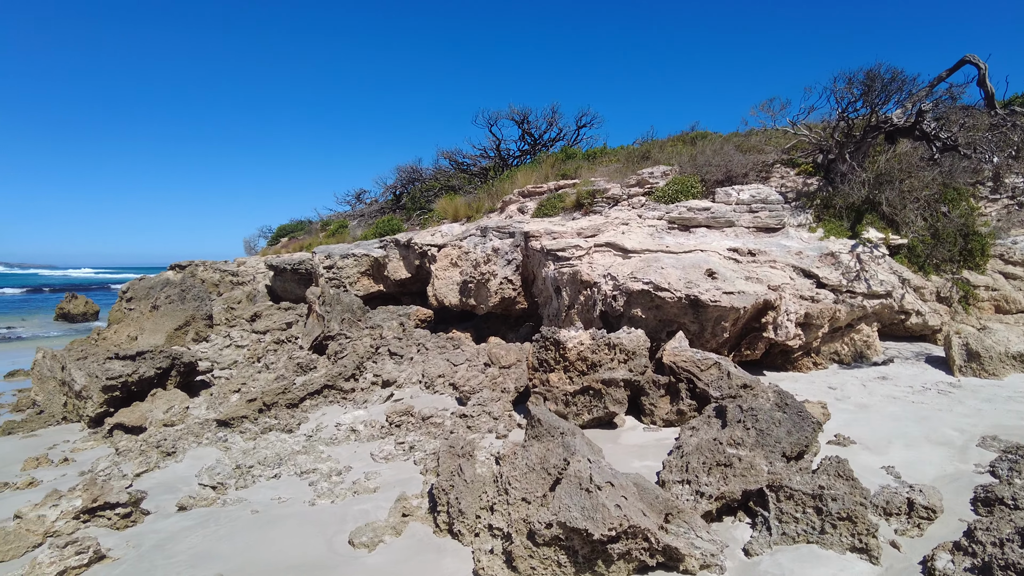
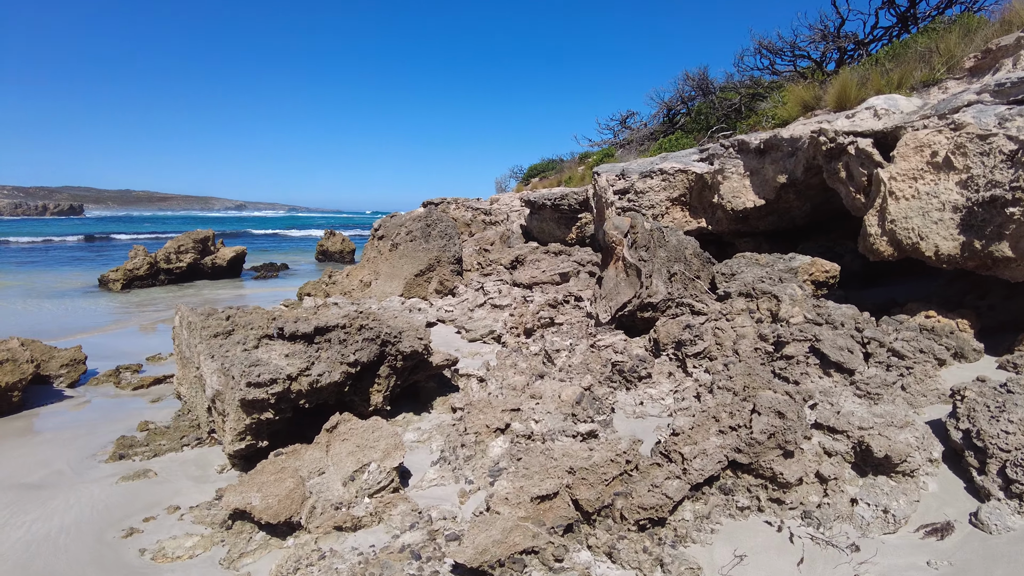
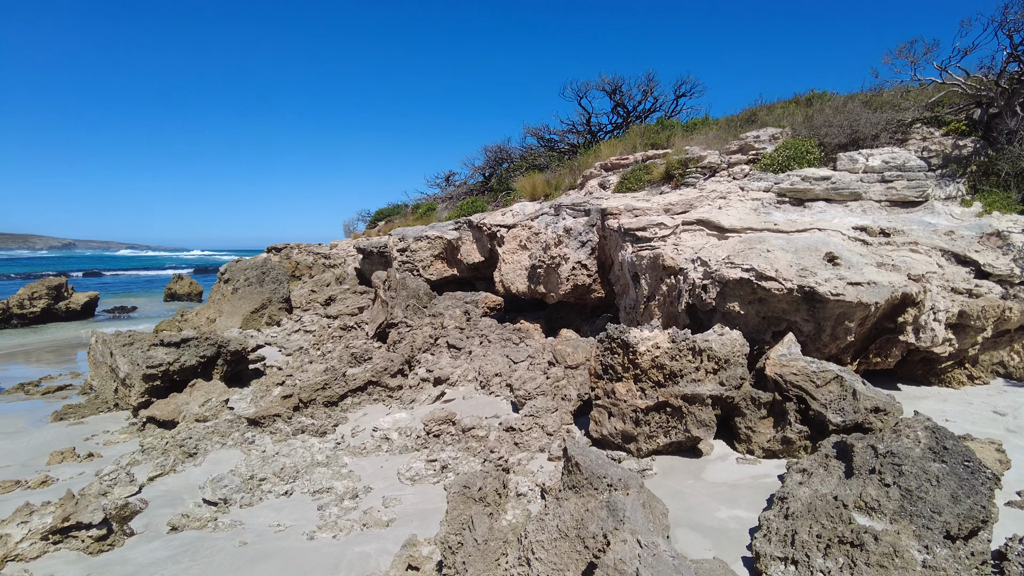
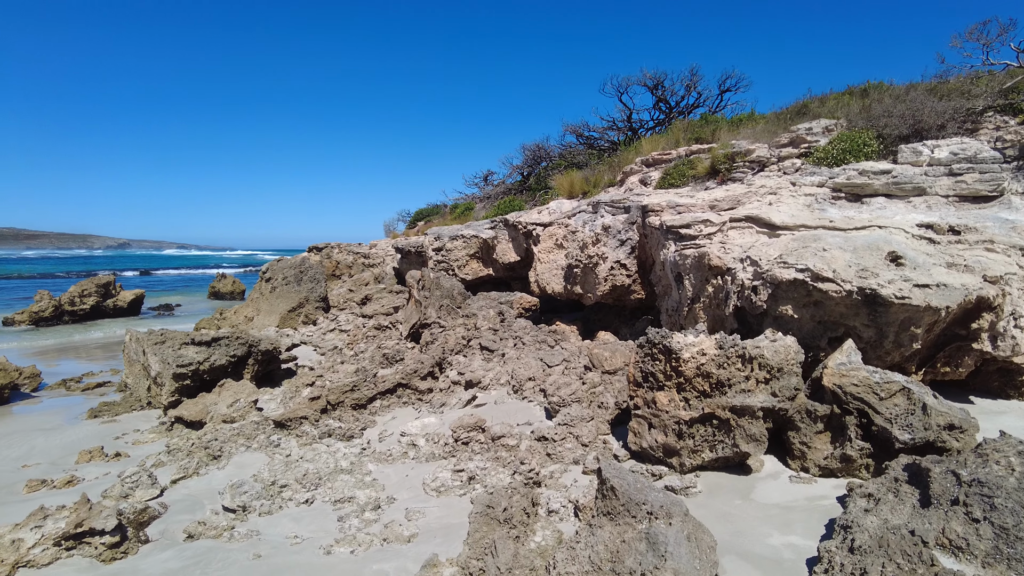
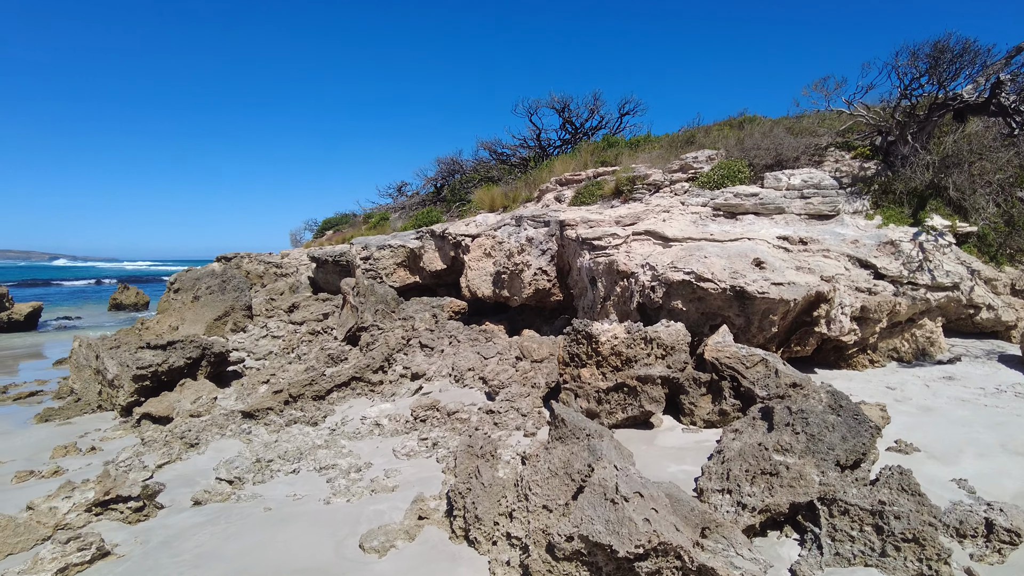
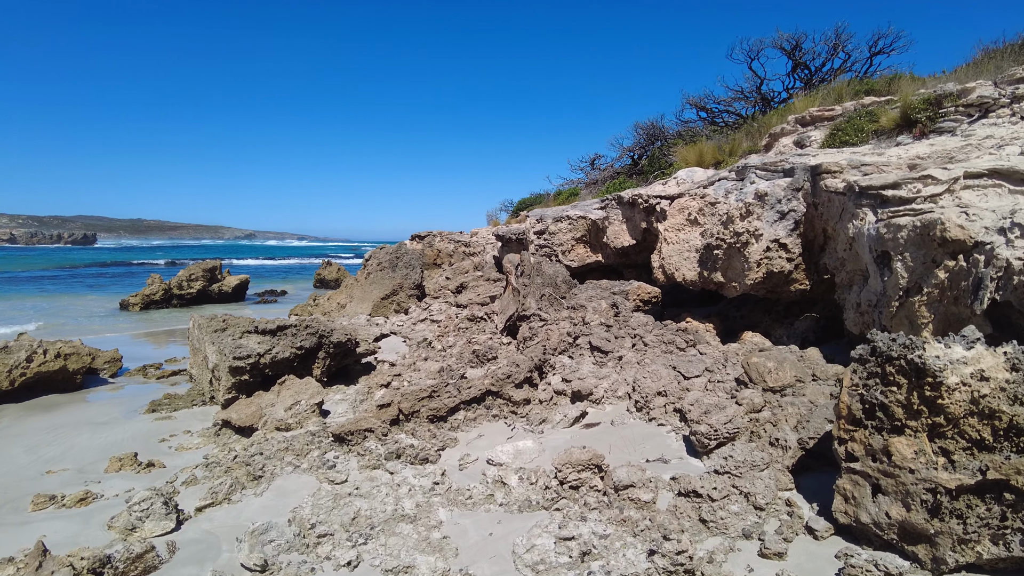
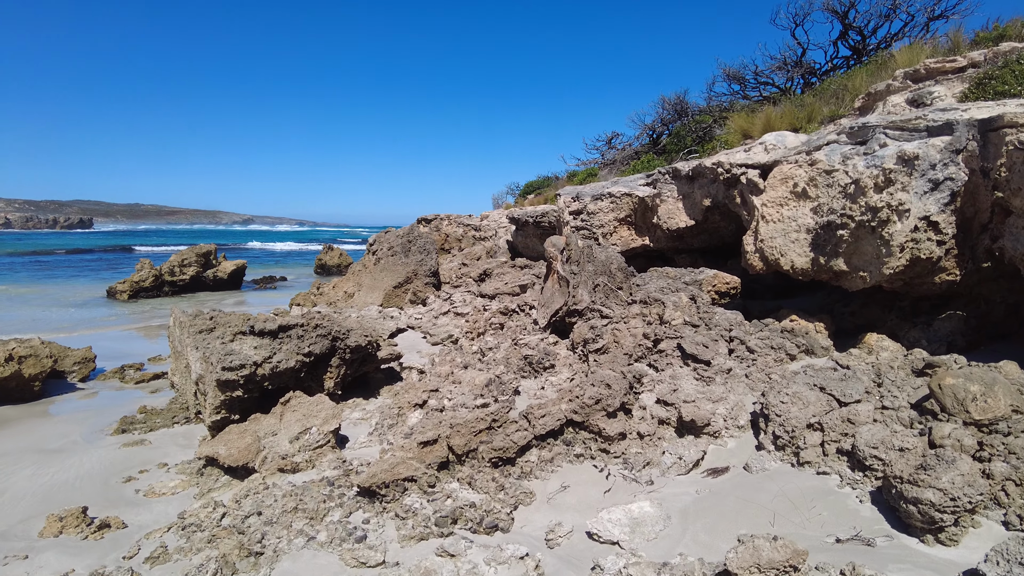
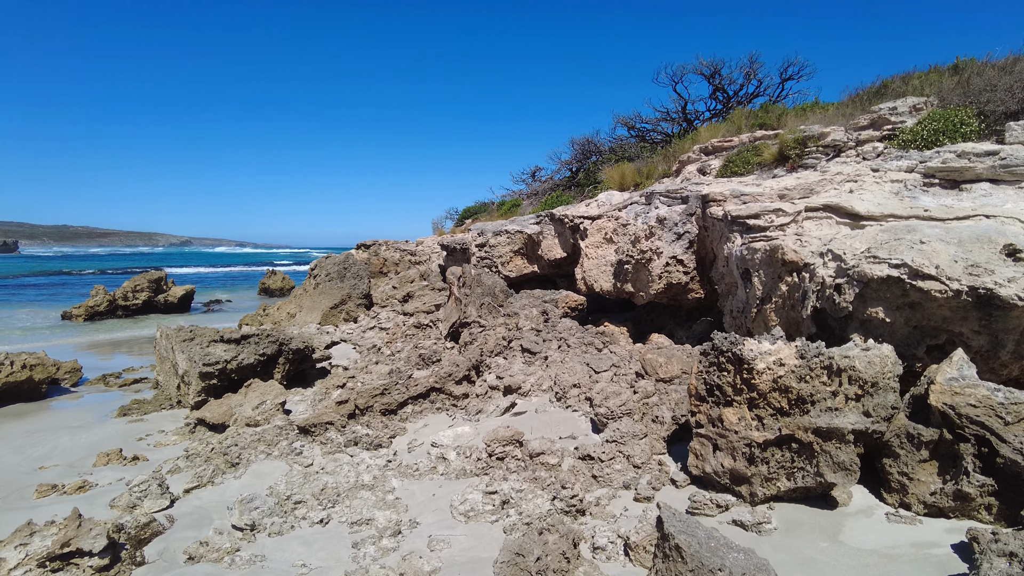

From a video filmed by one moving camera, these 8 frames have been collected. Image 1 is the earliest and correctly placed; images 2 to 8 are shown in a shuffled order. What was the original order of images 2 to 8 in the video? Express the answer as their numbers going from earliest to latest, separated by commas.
5, 3, 4, 8, 6, 7, 2
